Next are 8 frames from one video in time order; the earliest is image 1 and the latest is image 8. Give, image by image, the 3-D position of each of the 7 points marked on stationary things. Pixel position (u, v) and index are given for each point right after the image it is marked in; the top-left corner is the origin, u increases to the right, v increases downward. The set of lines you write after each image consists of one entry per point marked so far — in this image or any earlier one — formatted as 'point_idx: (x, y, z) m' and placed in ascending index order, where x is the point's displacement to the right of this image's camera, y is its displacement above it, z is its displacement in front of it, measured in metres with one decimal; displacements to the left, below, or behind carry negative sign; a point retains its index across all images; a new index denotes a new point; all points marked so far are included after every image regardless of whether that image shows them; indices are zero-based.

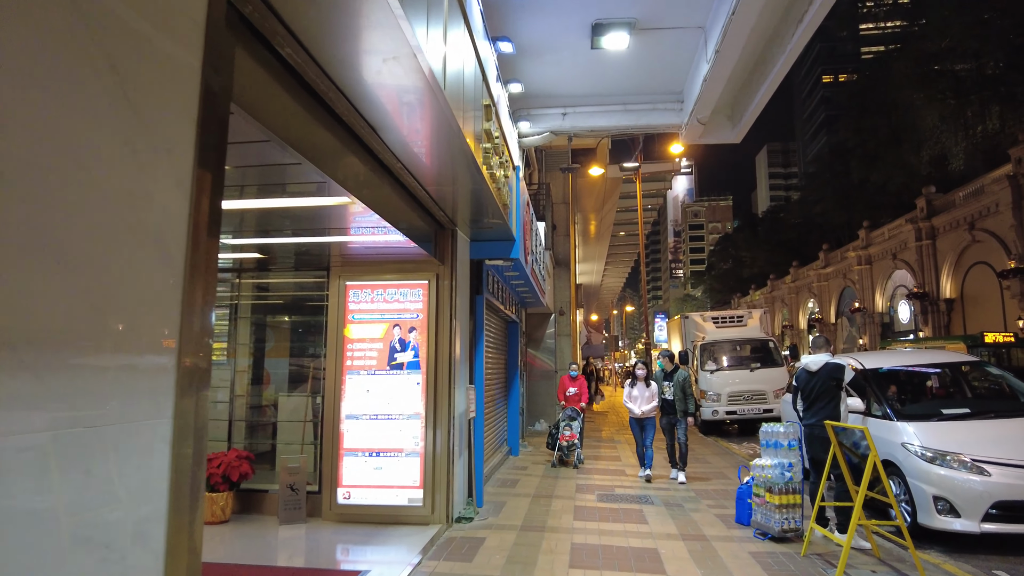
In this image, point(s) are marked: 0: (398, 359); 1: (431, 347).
0: (-1.2, -0.7, +6.6) m
1: (-0.8, -0.6, +6.6) m
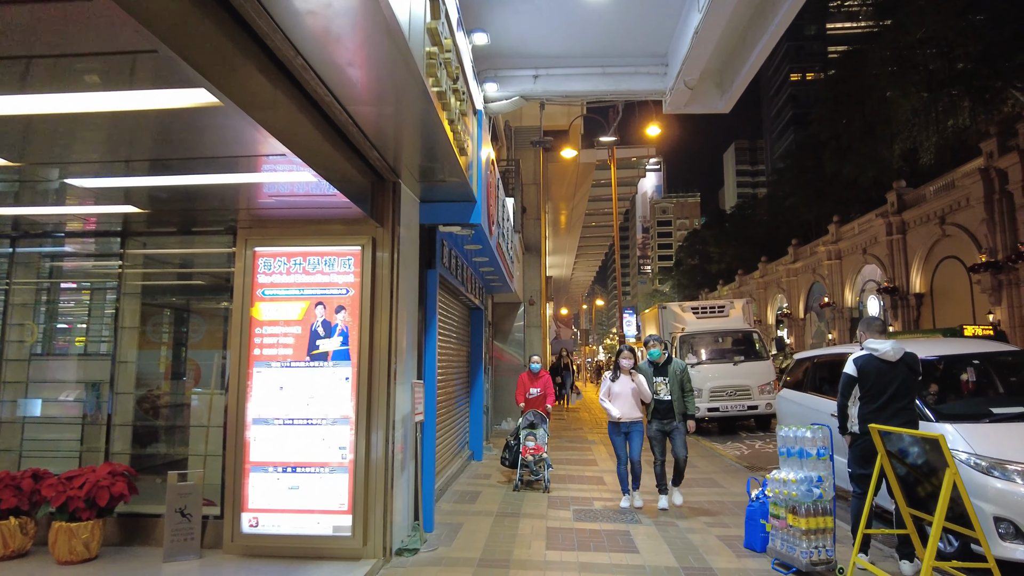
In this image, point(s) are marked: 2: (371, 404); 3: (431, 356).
0: (-1.5, -0.5, +5.1) m
1: (-1.2, -0.4, +5.1) m
2: (-1.1, -0.9, +5.1) m
3: (-0.8, -0.7, +6.4) m
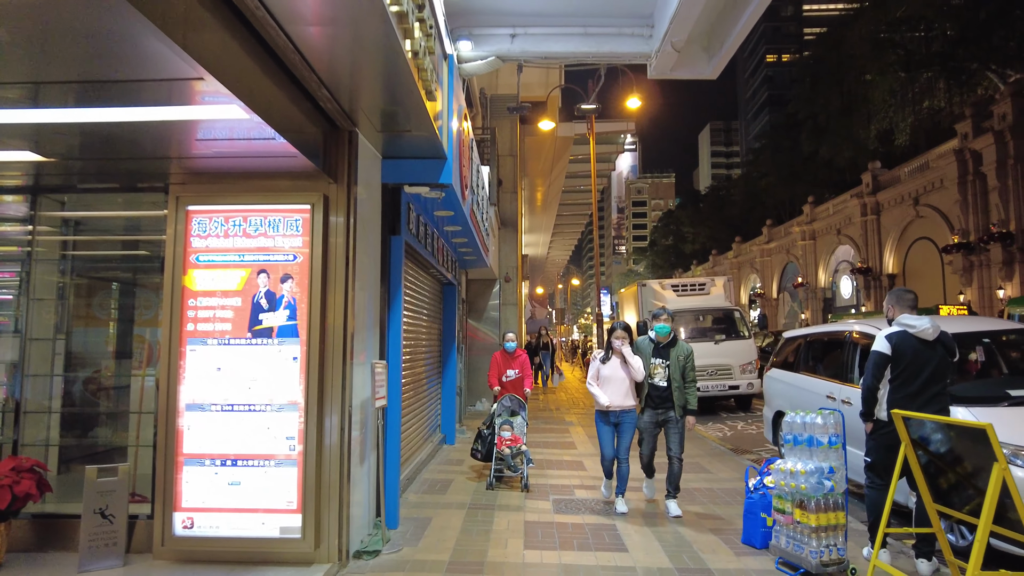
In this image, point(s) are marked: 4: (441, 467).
0: (-1.7, -0.2, +4.4) m
1: (-1.4, -0.1, +4.4) m
2: (-1.3, -0.7, +4.4) m
3: (-1.0, -0.4, +5.7) m
4: (-0.9, -2.2, +7.9) m
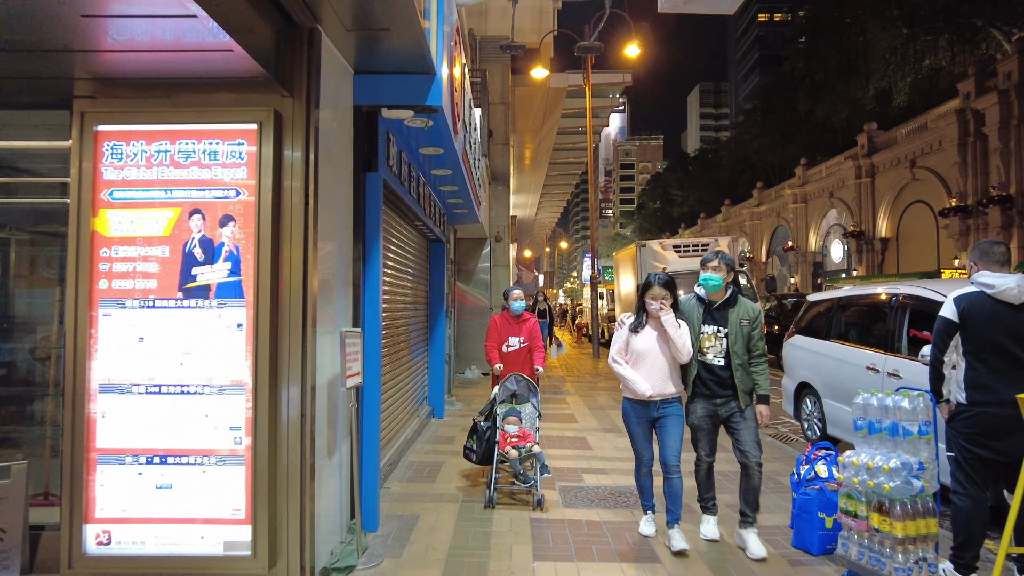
0: (-1.6, 0.0, +3.4) m
1: (-1.3, +0.2, +3.4) m
2: (-1.3, -0.4, +3.4) m
3: (-1.0, 0.0, +4.7) m
4: (-0.9, -1.7, +7.1) m
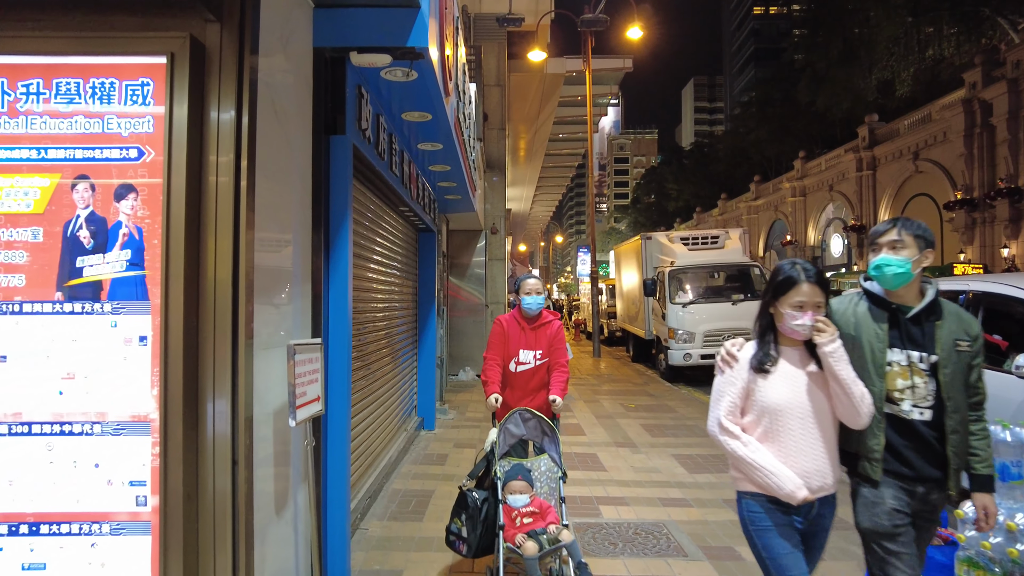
0: (-1.6, +0.1, +2.4) m
1: (-1.2, +0.2, +2.4) m
2: (-1.2, -0.4, +2.5) m
3: (-1.0, 0.0, +3.7) m
4: (-0.9, -1.7, +6.1) m
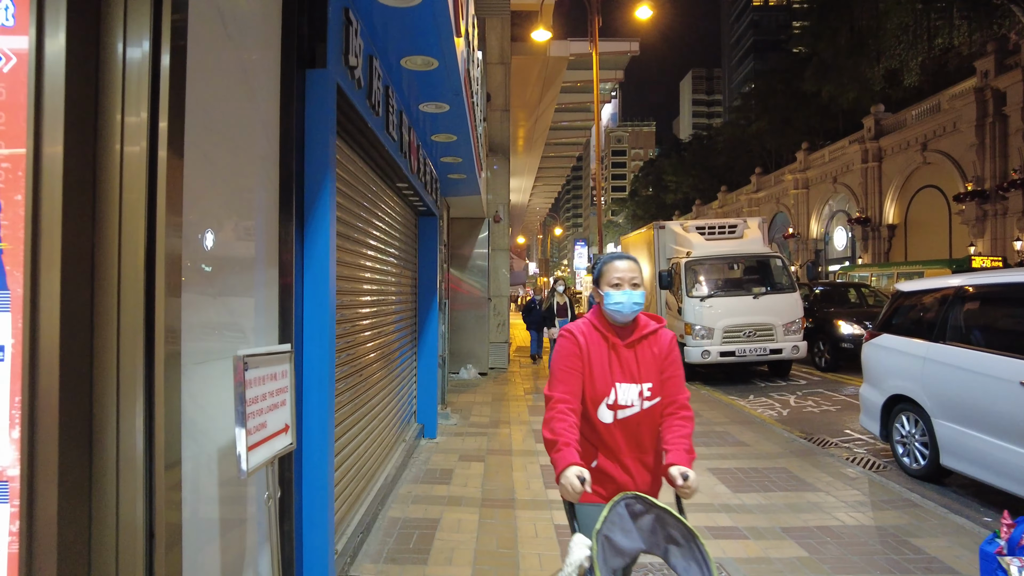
0: (-1.4, +0.1, +1.5) m
1: (-1.1, +0.2, +1.6) m
2: (-1.0, -0.3, +1.6) m
3: (-0.8, 0.0, +2.9) m
4: (-0.8, -1.6, +5.2) m
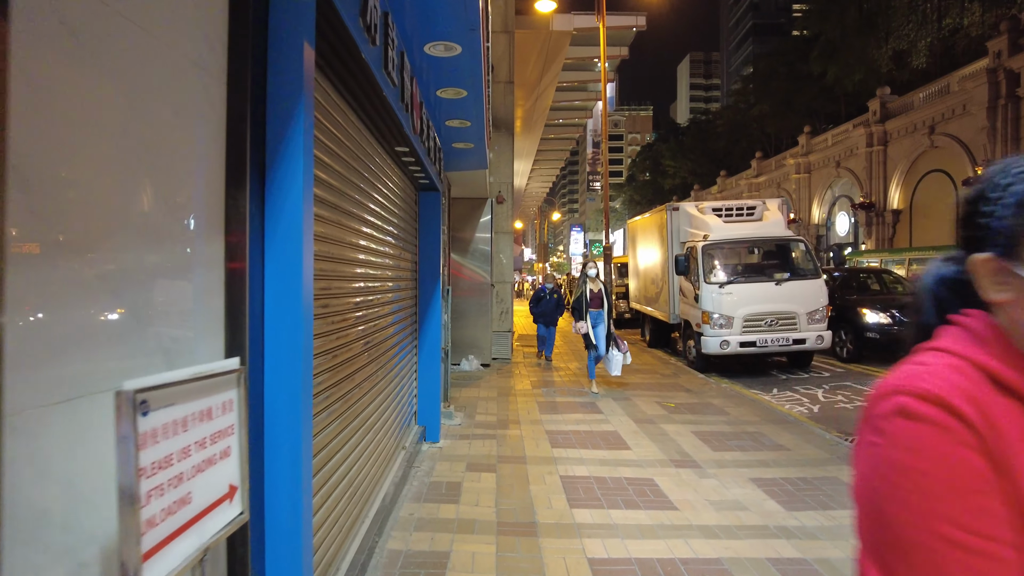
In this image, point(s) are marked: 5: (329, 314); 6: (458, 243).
0: (-1.3, +0.1, +0.7) m
1: (-0.9, +0.3, +0.7) m
2: (-0.9, -0.3, +0.8) m
3: (-0.7, +0.1, +2.0) m
4: (-0.6, -1.5, +4.5) m
5: (-1.0, -0.1, +3.4) m
6: (-1.0, +0.8, +11.7) m
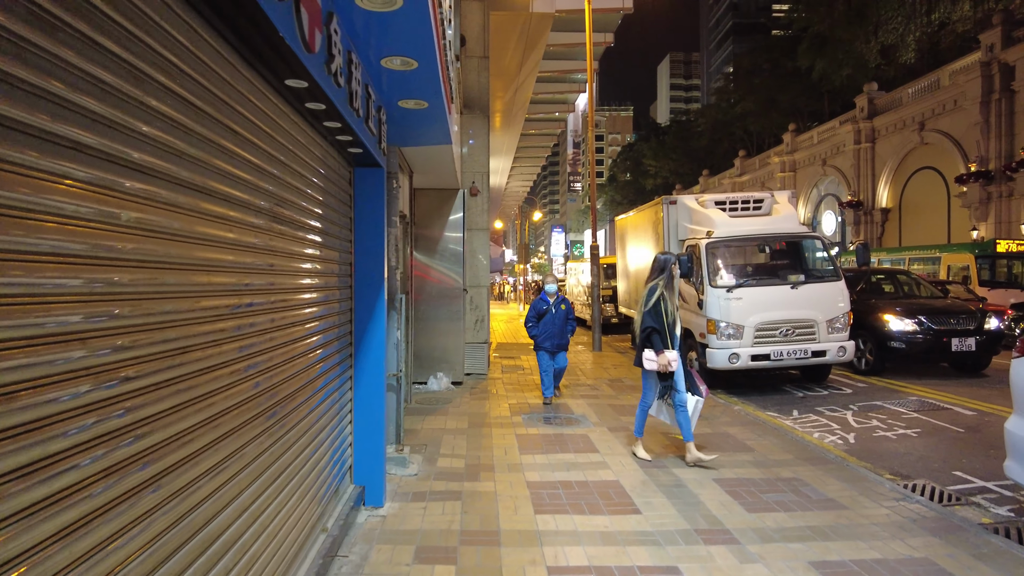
0: (-1.3, +0.1, -0.9) m
1: (-1.0, +0.2, -0.9) m
2: (-0.9, -0.4, -0.8) m
3: (-0.8, 0.0, +0.4) m
4: (-0.8, -1.6, +2.9) m
5: (-1.1, -0.2, +1.8) m
6: (-1.4, +0.7, +10.0) m
